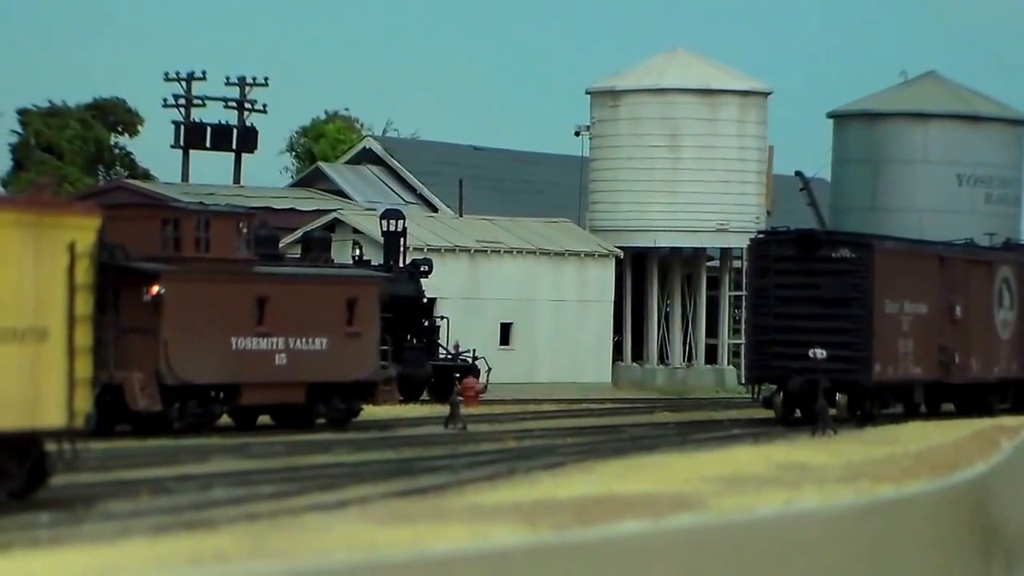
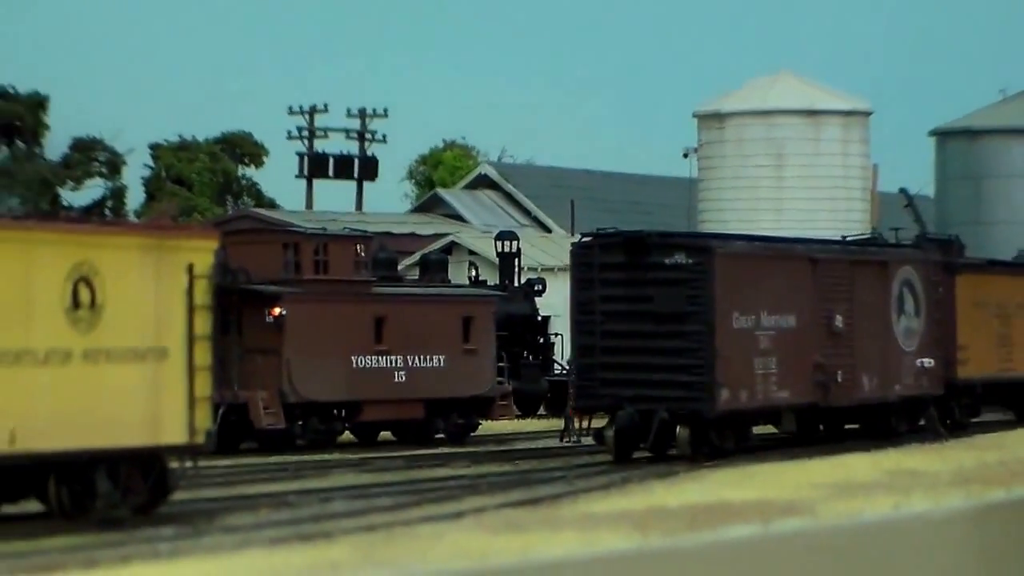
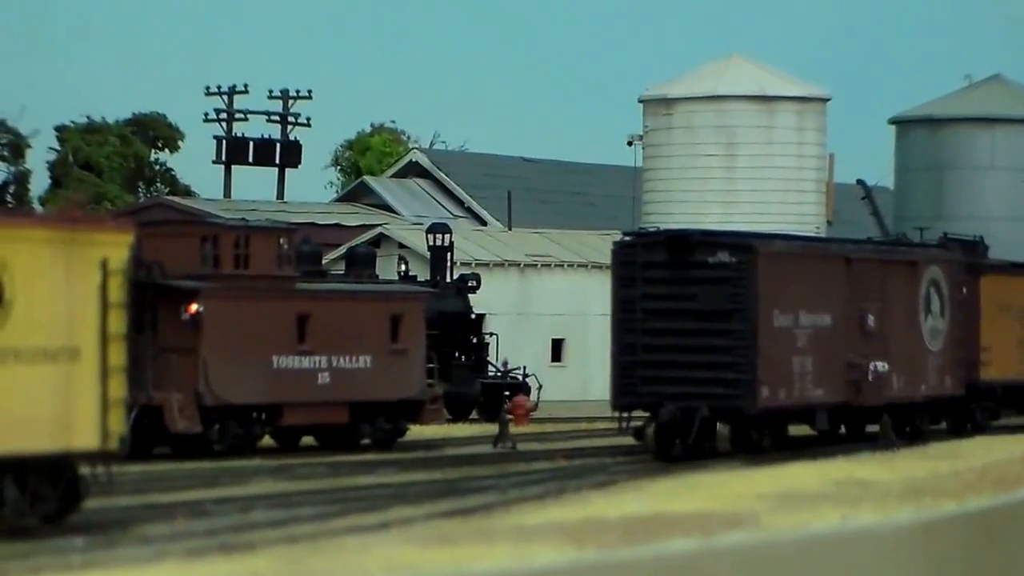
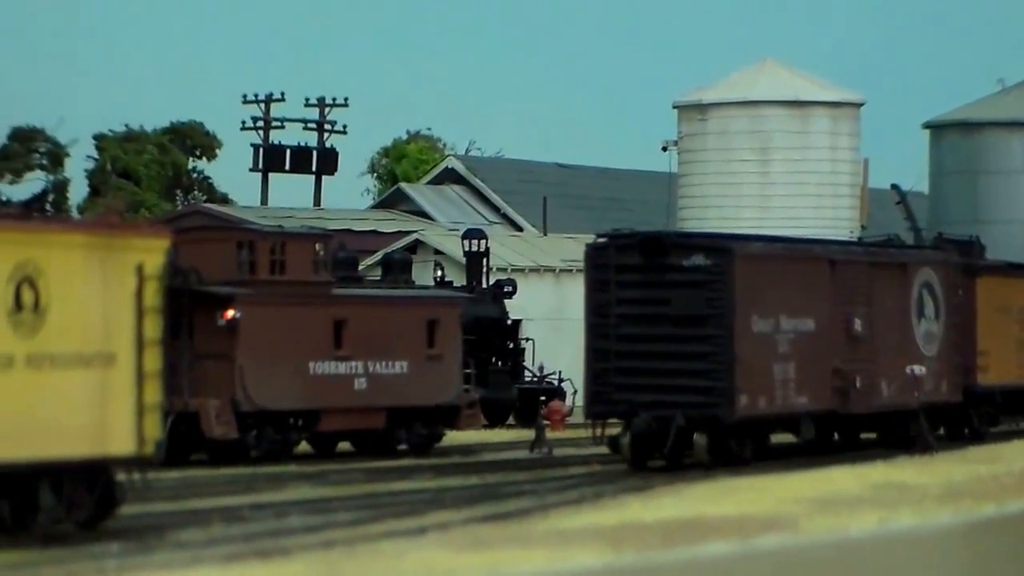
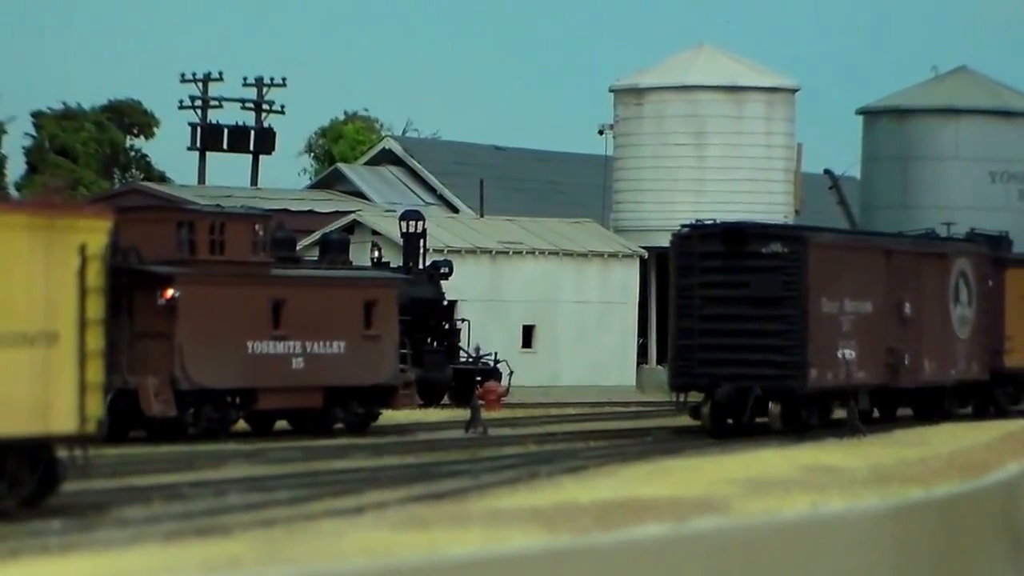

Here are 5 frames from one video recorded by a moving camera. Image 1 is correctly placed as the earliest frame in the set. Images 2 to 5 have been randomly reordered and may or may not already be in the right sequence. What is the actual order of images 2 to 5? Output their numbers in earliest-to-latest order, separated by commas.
5, 3, 4, 2
